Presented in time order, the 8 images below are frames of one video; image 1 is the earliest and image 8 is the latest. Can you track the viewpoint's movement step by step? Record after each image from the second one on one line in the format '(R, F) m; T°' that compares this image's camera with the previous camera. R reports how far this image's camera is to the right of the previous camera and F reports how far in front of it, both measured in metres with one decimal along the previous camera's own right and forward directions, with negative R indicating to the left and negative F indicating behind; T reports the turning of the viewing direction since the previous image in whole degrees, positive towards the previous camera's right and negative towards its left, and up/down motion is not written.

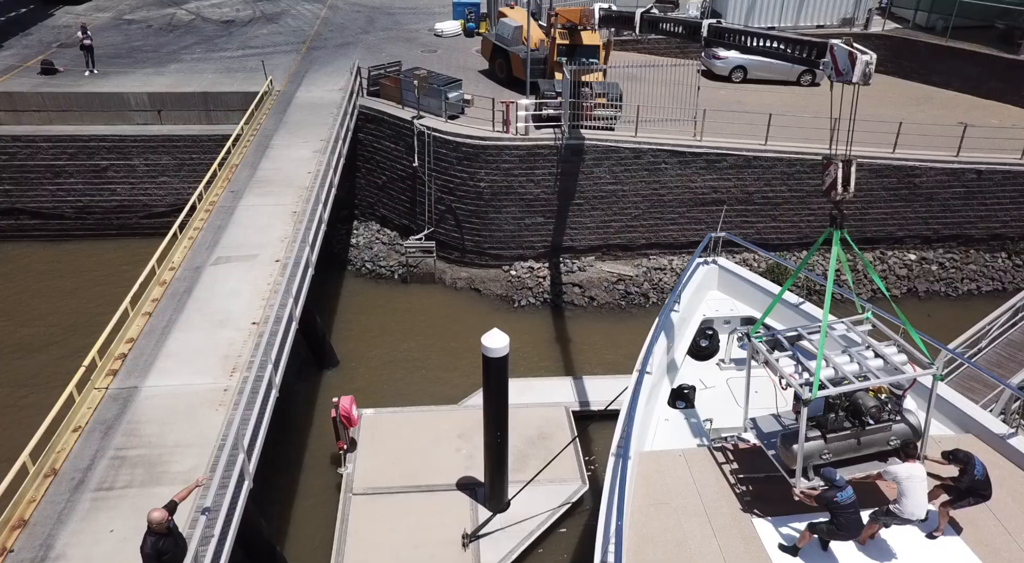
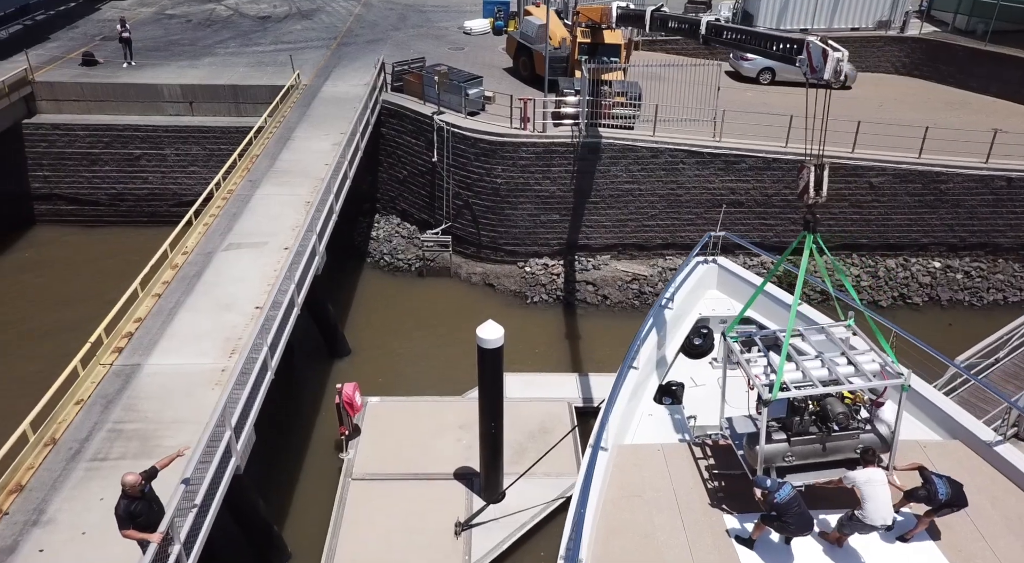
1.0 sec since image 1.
(+0.4, -0.1) m; -3°
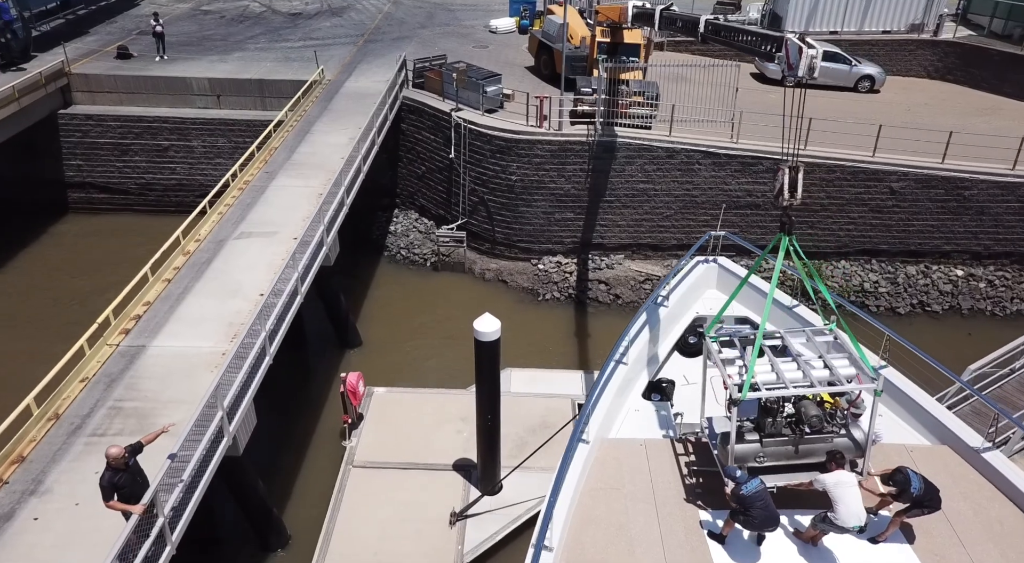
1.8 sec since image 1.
(+0.4, -0.1) m; -2°
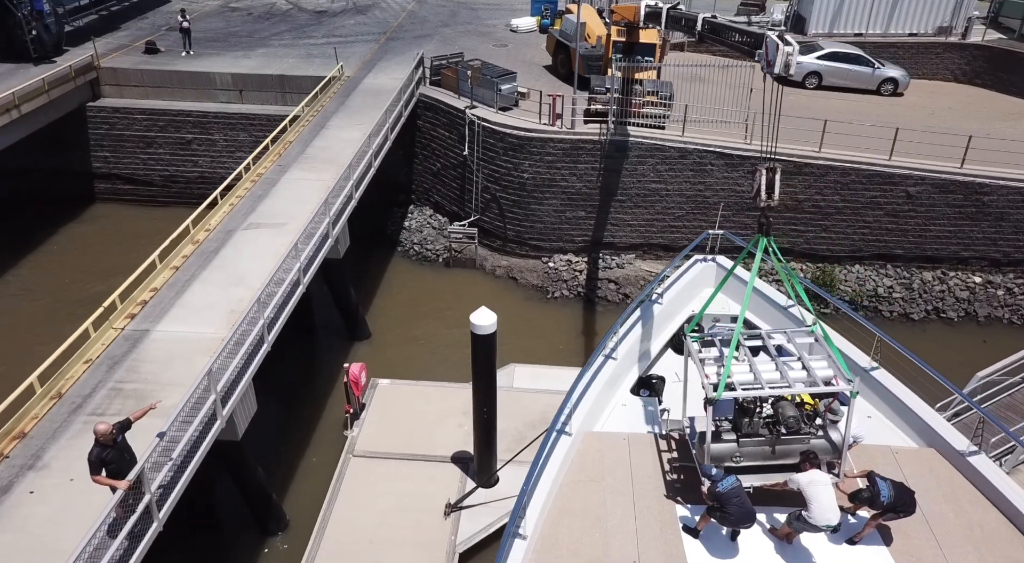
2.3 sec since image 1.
(+0.3, -0.1) m; -2°
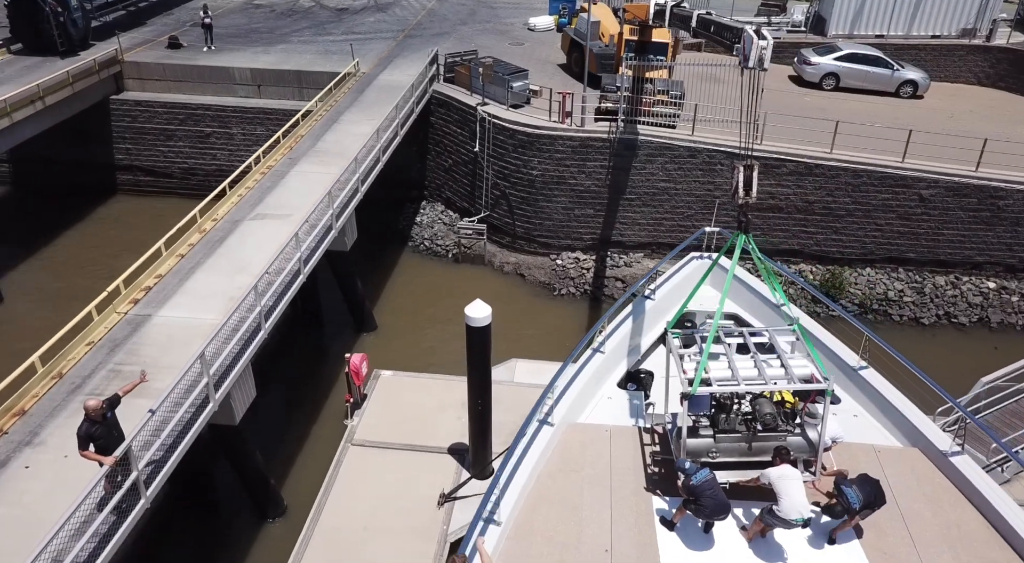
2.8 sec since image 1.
(+0.3, -0.1) m; -2°
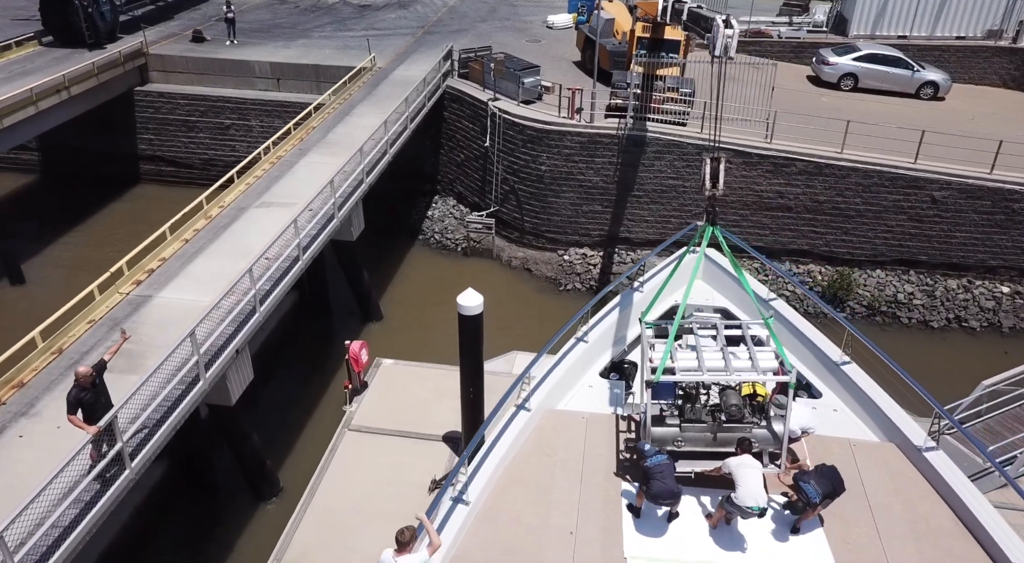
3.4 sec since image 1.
(+0.4, -0.1) m; -2°
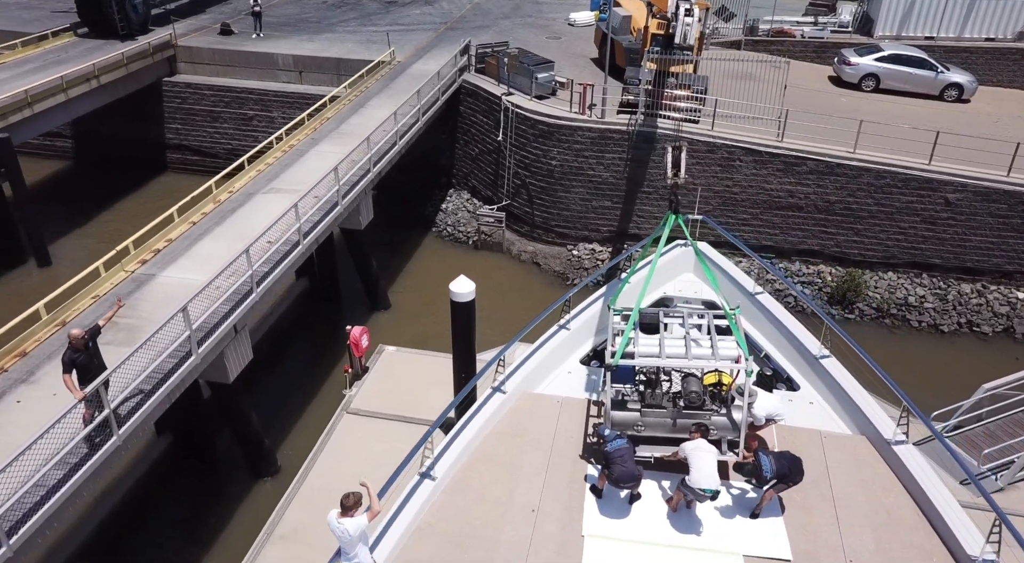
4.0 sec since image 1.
(+0.5, -0.1) m; -2°
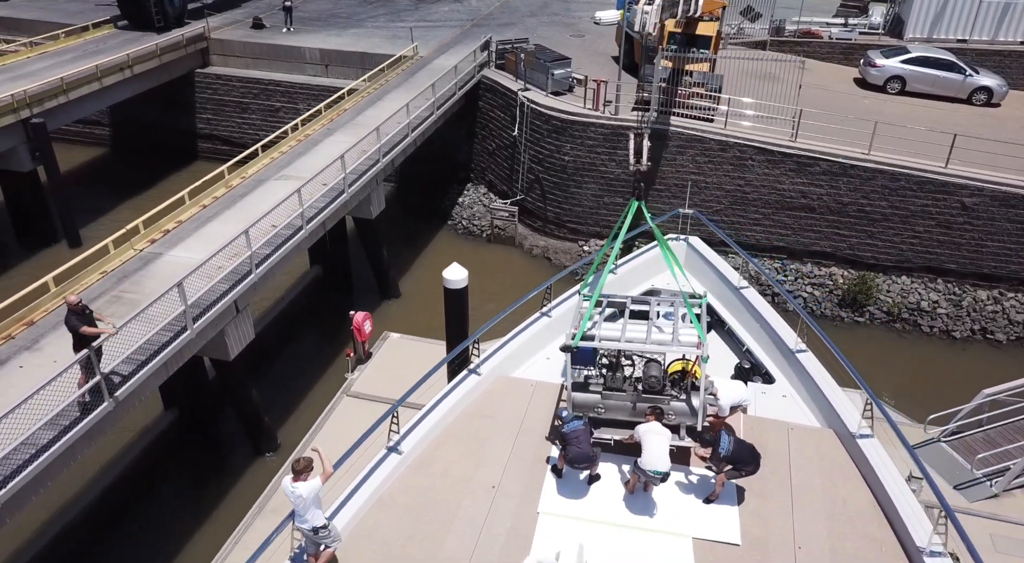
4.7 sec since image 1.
(+0.5, -0.2) m; -3°
